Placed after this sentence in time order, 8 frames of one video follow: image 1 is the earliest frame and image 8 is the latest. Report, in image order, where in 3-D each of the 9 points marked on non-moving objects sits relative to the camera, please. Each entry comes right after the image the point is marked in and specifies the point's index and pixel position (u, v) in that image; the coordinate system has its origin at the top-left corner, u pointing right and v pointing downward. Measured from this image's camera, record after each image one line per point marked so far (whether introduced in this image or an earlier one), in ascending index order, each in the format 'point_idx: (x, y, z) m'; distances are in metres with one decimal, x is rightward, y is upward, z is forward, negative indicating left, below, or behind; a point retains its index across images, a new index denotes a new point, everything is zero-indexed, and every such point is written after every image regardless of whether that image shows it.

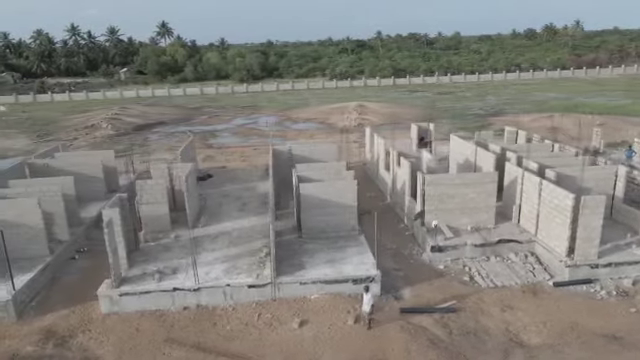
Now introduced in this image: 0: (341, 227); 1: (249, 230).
0: (+0.6, -1.4, +12.4) m
1: (-2.2, -1.6, +13.2) m
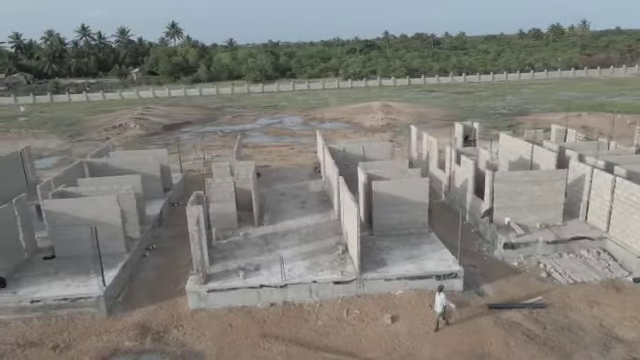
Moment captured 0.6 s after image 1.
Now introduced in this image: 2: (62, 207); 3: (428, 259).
0: (+2.7, -1.3, +12.5) m
1: (-0.1, -1.5, +13.3) m
2: (-7.0, -0.7, +11.6) m
3: (+2.8, -2.0, +11.1) m
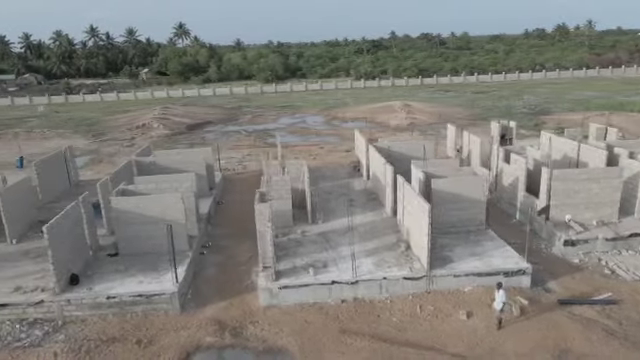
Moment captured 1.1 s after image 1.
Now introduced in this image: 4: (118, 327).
0: (+4.4, -1.2, +12.6) m
1: (+1.6, -1.4, +13.4) m
2: (-5.3, -0.7, +11.7) m
3: (+4.5, -2.0, +11.2) m
4: (-4.6, -3.4, +9.8) m
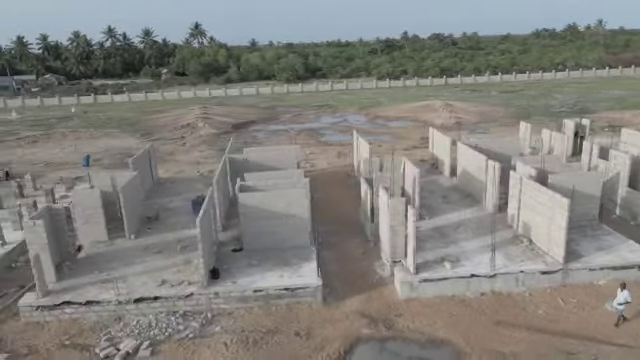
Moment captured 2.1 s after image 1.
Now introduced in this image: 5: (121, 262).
0: (+7.8, -1.1, +12.8) m
1: (+5.1, -1.3, +13.6) m
2: (-1.9, -0.6, +11.9) m
3: (+8.0, -1.8, +11.4) m
4: (-1.2, -3.2, +10.0) m
5: (-5.4, -2.2, +11.7) m
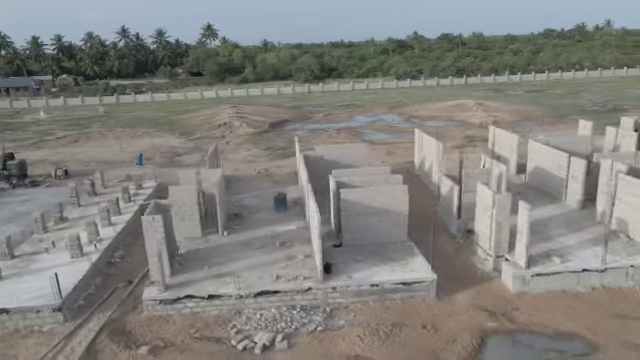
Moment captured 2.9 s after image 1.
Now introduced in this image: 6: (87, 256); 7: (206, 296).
0: (+10.6, -1.0, +12.9) m
1: (+7.9, -1.2, +13.7) m
2: (+0.9, -0.5, +12.0) m
3: (+10.8, -1.7, +11.5) m
4: (+1.6, -3.1, +10.1) m
5: (-2.6, -2.1, +11.8) m
6: (-6.6, -2.2, +12.2) m
7: (-2.7, -2.7, +10.2) m
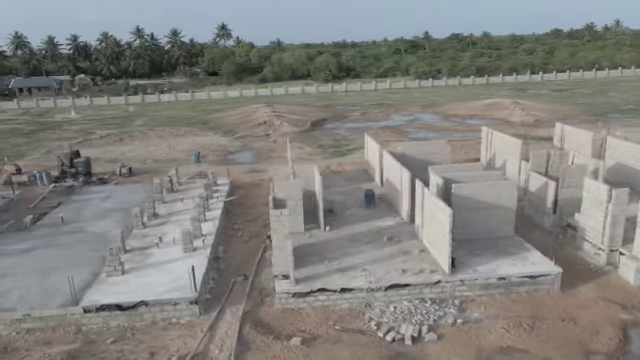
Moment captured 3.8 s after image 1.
0: (+13.8, -0.9, +13.0) m
1: (+11.0, -1.1, +13.8) m
2: (+4.1, -0.3, +12.1) m
3: (+13.9, -1.6, +11.6) m
4: (+4.7, -3.0, +10.2) m
5: (+0.5, -2.0, +12.0) m
6: (-3.5, -2.0, +12.3) m
7: (+0.4, -2.6, +10.3) m
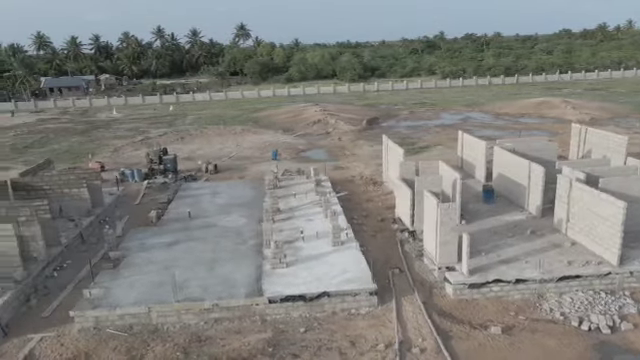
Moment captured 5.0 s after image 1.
0: (+18.0, -0.7, +13.1) m
1: (+15.3, -0.9, +13.9) m
2: (+8.3, -0.2, +12.3) m
3: (+18.2, -1.4, +11.7) m
4: (+9.0, -2.8, +10.4) m
5: (+4.8, -1.8, +12.1) m
6: (+0.8, -1.9, +12.5) m
7: (+4.7, -2.4, +10.5) m
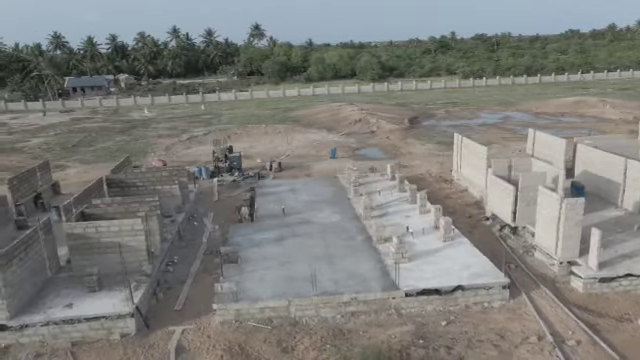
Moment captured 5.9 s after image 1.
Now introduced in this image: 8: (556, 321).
0: (+21.3, -0.6, +13.2) m
1: (+18.5, -0.8, +14.0) m
2: (+11.6, -0.1, +12.4) m
3: (+21.4, -1.3, +11.8) m
4: (+12.2, -2.7, +10.5) m
5: (+8.0, -1.7, +12.3) m
6: (+4.0, -1.8, +12.7) m
7: (+7.9, -2.3, +10.6) m
8: (+5.3, -3.2, +9.6) m
